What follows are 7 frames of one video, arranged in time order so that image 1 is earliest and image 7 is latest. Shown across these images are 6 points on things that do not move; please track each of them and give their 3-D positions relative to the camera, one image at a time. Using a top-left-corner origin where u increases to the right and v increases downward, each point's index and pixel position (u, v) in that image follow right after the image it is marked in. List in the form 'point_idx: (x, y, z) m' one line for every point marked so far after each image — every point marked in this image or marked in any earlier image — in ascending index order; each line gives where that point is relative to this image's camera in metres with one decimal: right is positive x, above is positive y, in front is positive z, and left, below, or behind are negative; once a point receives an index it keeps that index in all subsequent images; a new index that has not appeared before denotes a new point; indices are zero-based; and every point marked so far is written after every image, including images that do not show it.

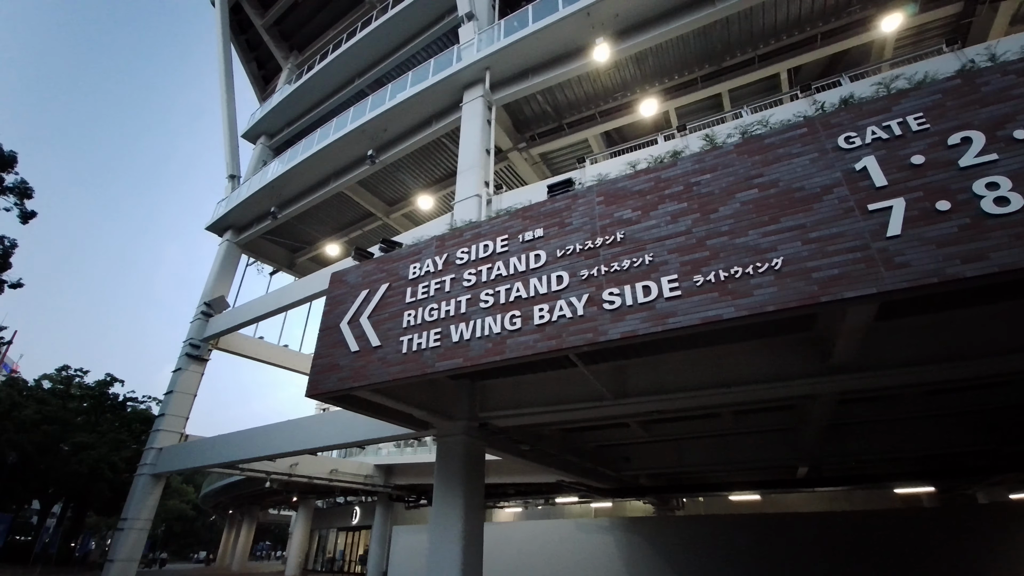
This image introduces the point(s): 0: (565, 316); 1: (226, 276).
0: (+0.5, -0.3, +4.5) m
1: (-8.7, +0.4, +14.8) m
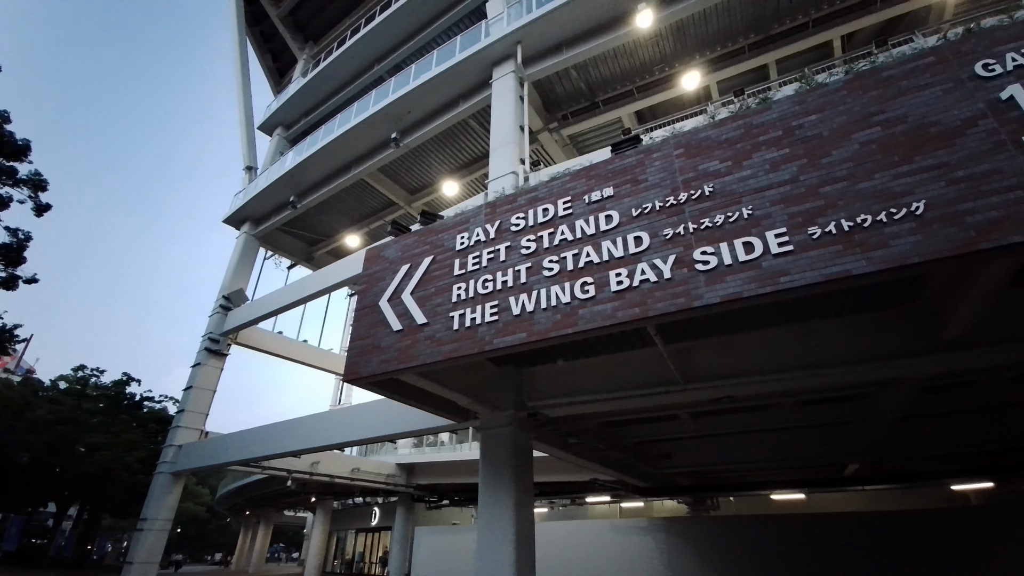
0: (+1.1, +0.1, +3.9) m
1: (-7.9, +0.6, +14.3) m
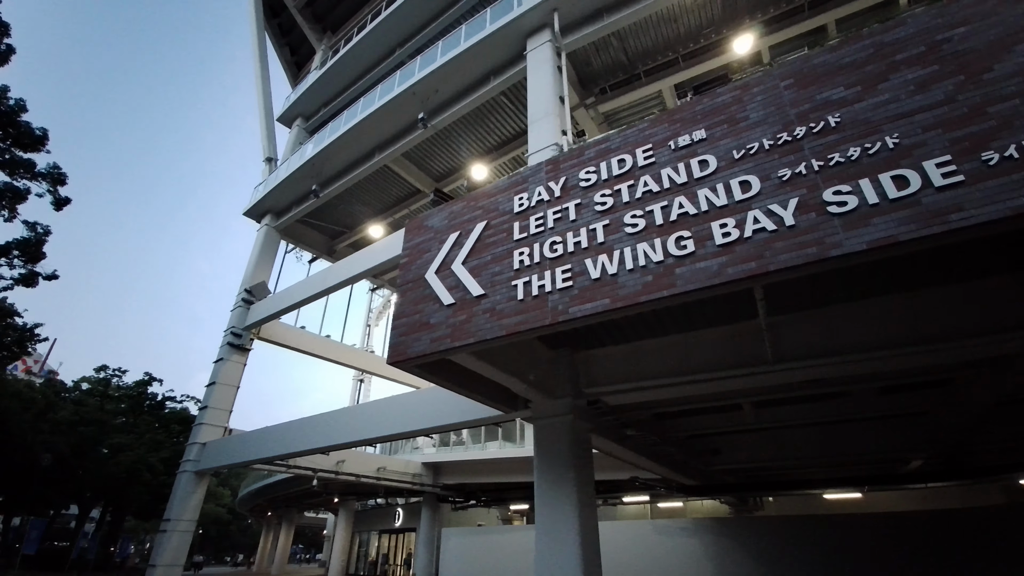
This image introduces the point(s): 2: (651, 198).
0: (+1.7, +0.4, +3.2) m
1: (-7.0, +0.8, +13.9) m
2: (+1.1, +0.7, +3.8) m
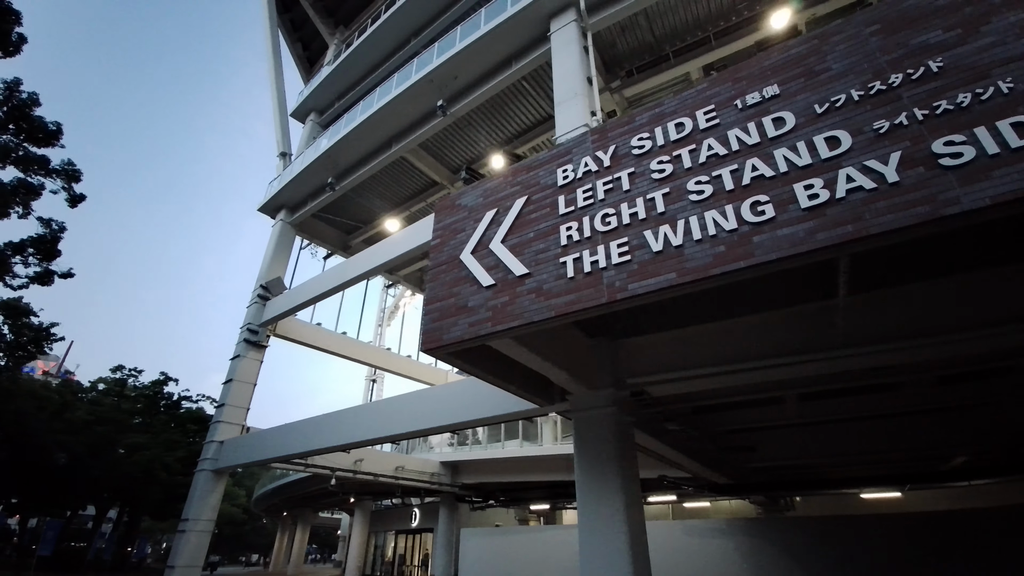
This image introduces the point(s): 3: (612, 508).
0: (+2.0, +0.6, +2.9) m
1: (-6.5, +0.9, +13.7) m
2: (+1.5, +0.9, +3.5) m
3: (+1.0, -2.2, +4.9) m
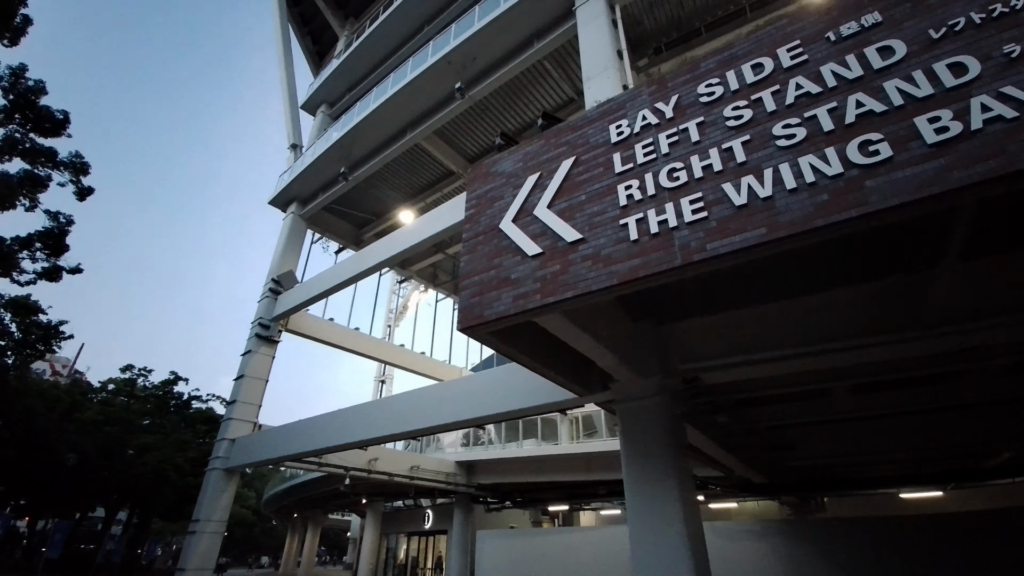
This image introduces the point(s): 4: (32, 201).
0: (+2.4, +0.8, +2.4) m
1: (-6.0, +1.0, +13.3) m
2: (+1.8, +1.1, +3.0) m
3: (+1.4, -2.0, +4.5) m
4: (-11.6, +2.1, +11.7) m
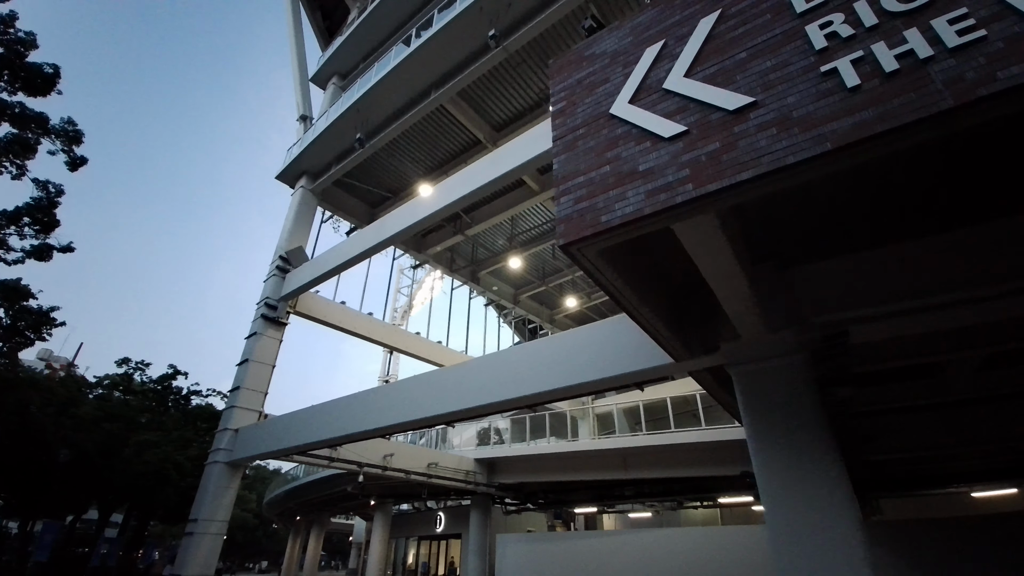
0: (+3.1, +1.4, +1.3) m
1: (-5.3, +1.5, +12.3) m
2: (+2.5, +1.7, +1.9) m
3: (+2.1, -1.4, +3.4) m
4: (-10.8, +2.6, +10.7) m
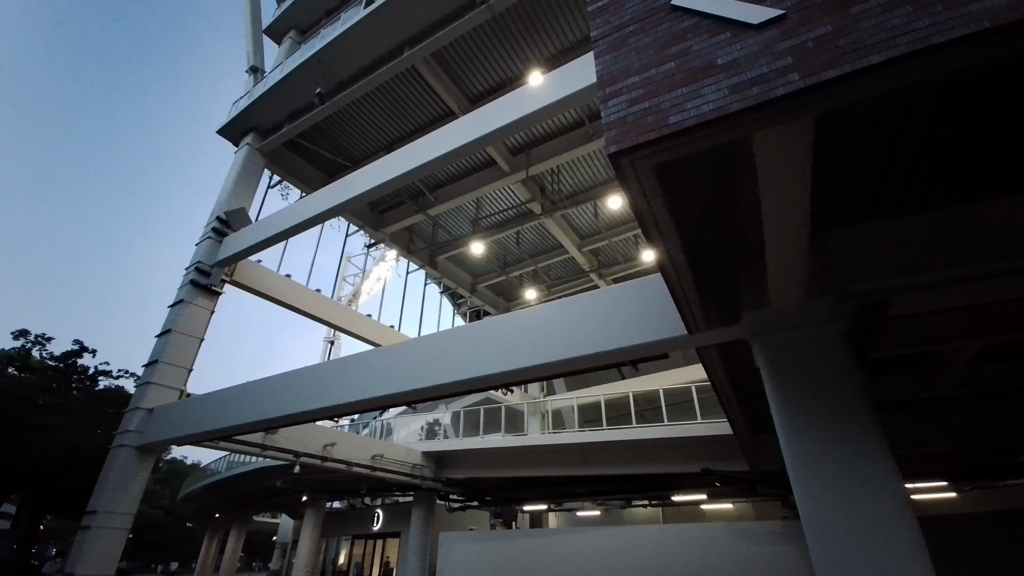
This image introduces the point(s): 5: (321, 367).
0: (+3.5, +1.6, +1.0) m
1: (-6.0, +2.2, +11.0) m
2: (+2.9, +1.9, +1.6) m
3: (+2.1, -1.2, +3.0) m
4: (-11.3, +3.7, +8.8) m
5: (-2.6, -1.2, +7.1) m
